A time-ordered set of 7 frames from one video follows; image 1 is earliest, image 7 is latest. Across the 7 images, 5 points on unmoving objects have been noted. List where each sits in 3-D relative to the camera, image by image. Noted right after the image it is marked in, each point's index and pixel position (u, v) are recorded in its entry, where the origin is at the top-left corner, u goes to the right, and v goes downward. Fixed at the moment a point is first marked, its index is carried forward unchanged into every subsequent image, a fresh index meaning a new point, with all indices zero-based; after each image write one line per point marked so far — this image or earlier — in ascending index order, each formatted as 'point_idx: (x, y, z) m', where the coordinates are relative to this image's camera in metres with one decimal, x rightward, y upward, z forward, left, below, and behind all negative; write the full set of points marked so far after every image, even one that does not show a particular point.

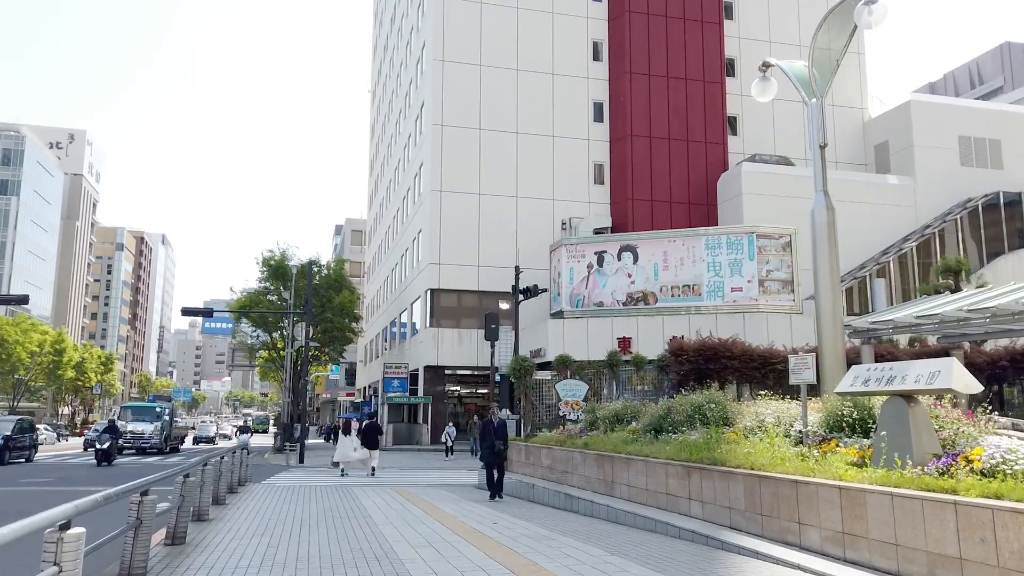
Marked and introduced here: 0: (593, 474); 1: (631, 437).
0: (+1.3, -3.0, +12.3) m
1: (+2.0, -2.4, +12.4) m
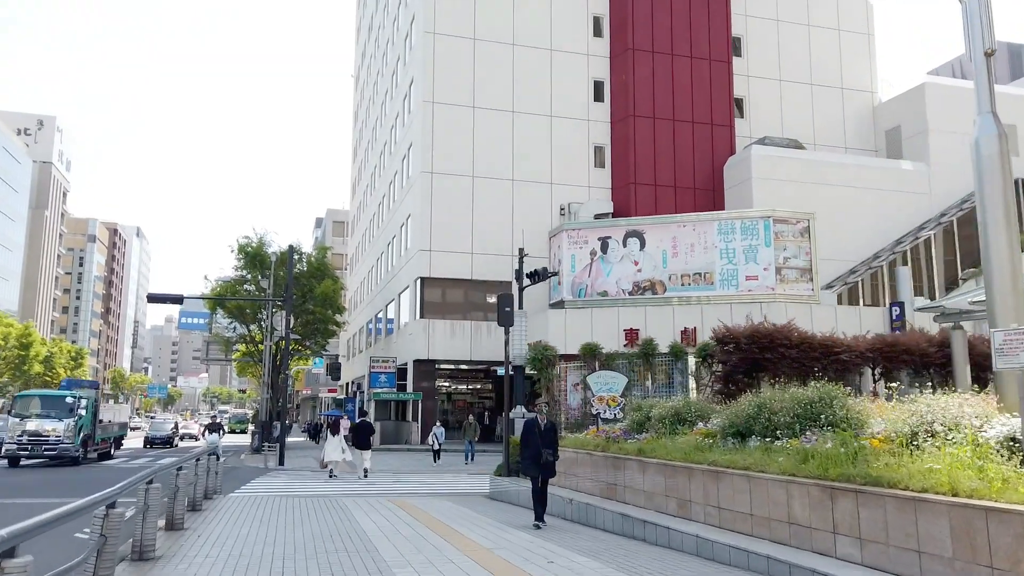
0: (+1.8, -2.6, +9.6) m
1: (+2.6, -2.0, +9.8) m
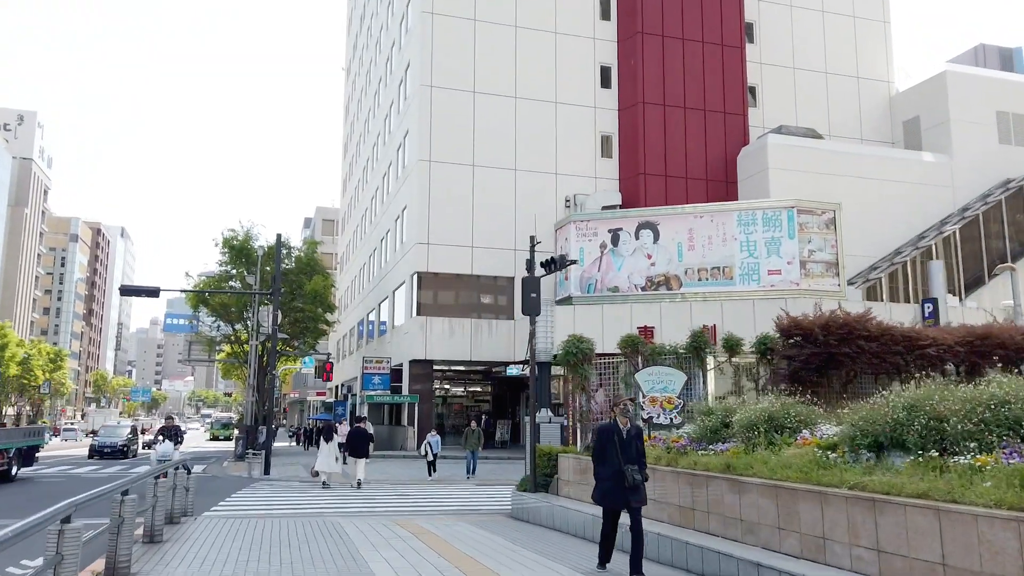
0: (+2.4, -2.2, +7.3) m
1: (+3.1, -1.6, +7.5) m
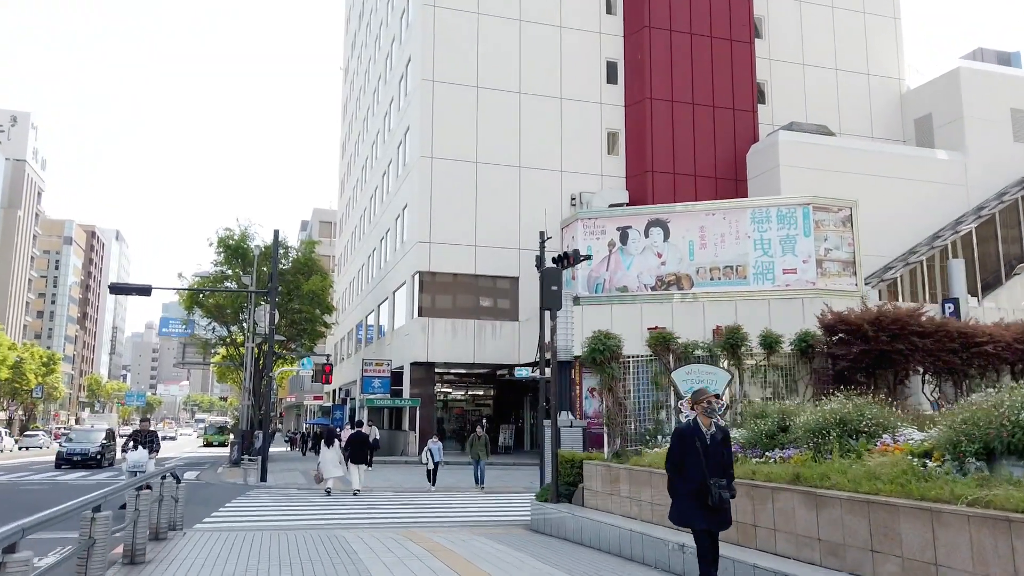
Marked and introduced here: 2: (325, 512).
0: (+2.7, -2.1, +6.2) m
1: (+3.5, -1.5, +6.4) m
2: (-4.3, -5.1, +17.3) m
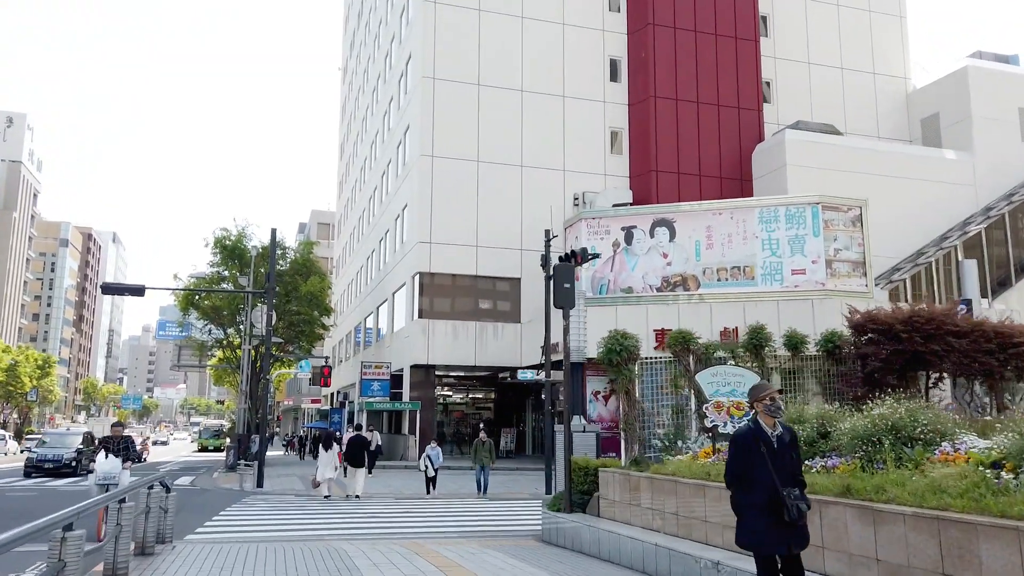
0: (+2.9, -2.0, +5.6) m
1: (+3.6, -1.4, +5.7) m
2: (-4.1, -5.1, +16.6) m
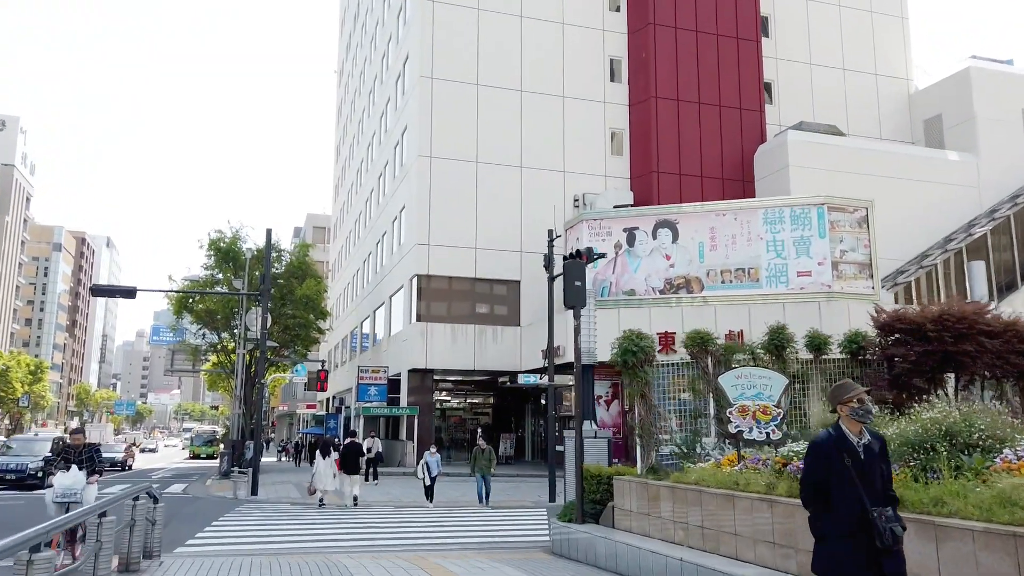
0: (+3.1, -1.9, +5.0) m
1: (+3.8, -1.3, +5.1) m
2: (-4.0, -5.1, +15.9) m
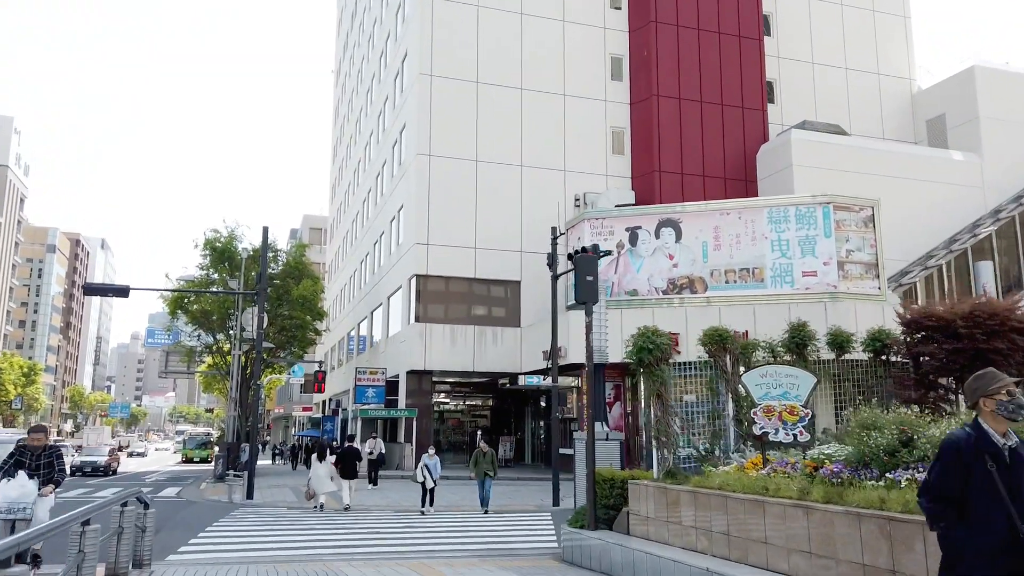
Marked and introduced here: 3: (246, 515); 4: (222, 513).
0: (+3.2, -1.8, +4.5) m
1: (+4.0, -1.3, +4.7) m
2: (-4.0, -5.1, +15.4) m
3: (-6.6, -5.6, +18.6) m
4: (-7.3, -5.7, +19.1) m
